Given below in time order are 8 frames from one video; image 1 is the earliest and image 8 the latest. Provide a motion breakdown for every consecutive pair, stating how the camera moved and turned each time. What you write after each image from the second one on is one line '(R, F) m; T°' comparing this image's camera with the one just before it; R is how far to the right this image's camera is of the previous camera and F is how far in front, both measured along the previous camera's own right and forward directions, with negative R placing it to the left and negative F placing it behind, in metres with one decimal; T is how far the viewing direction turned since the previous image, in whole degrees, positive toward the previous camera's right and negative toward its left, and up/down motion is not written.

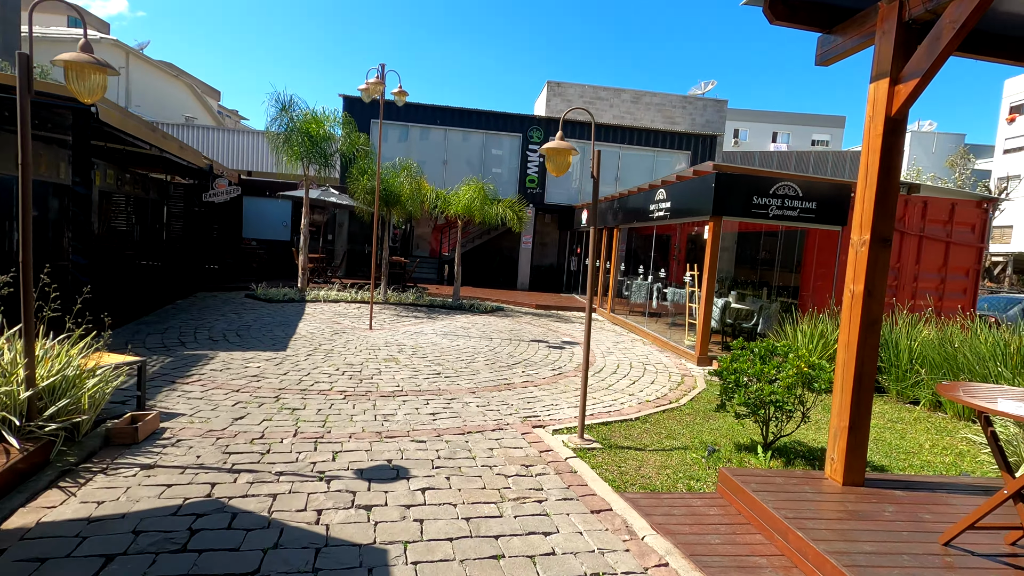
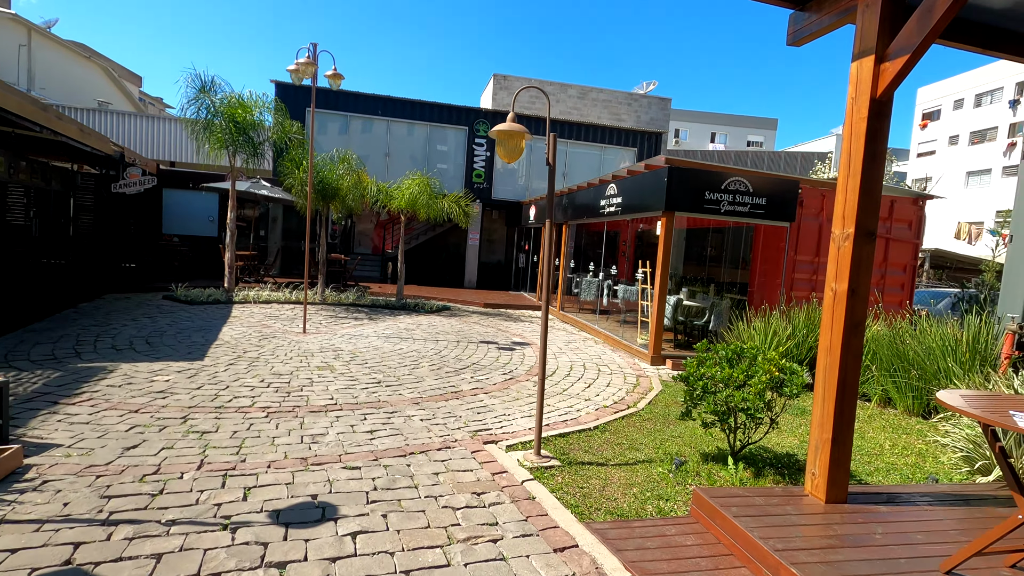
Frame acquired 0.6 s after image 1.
(0.0, +0.5) m; +6°
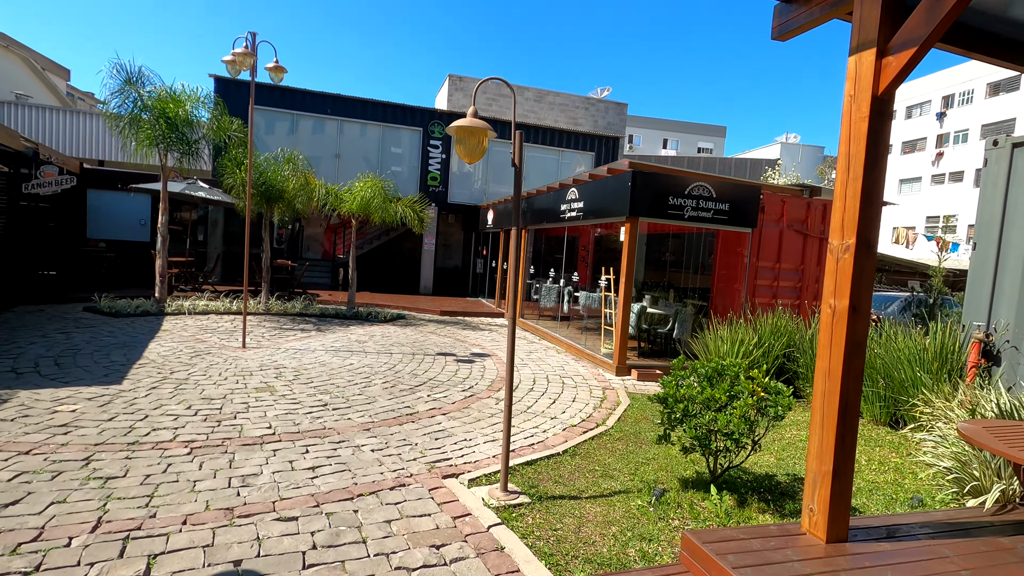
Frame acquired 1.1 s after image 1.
(0.0, +0.4) m; +5°
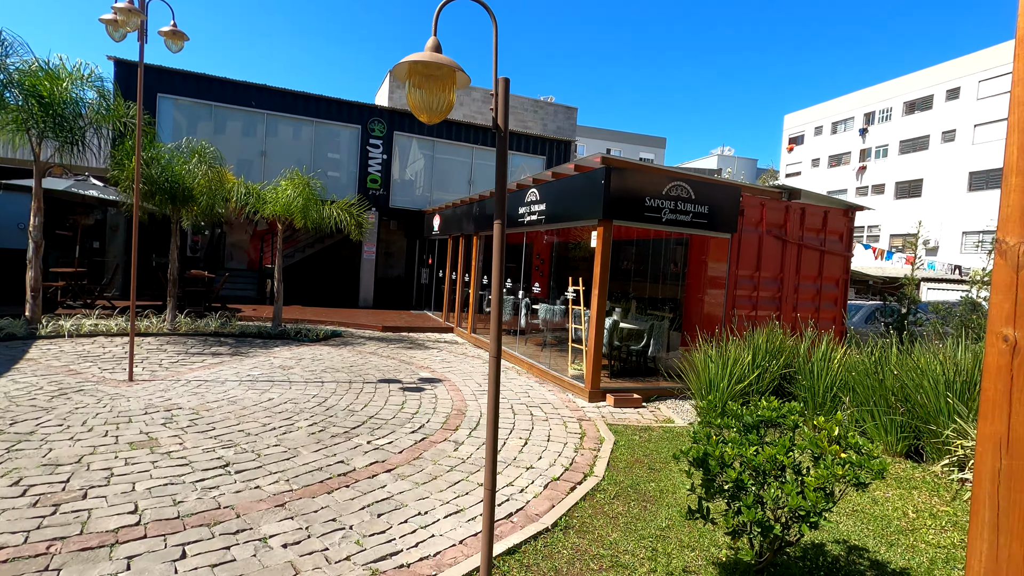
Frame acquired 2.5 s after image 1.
(-0.2, +1.2) m; +6°
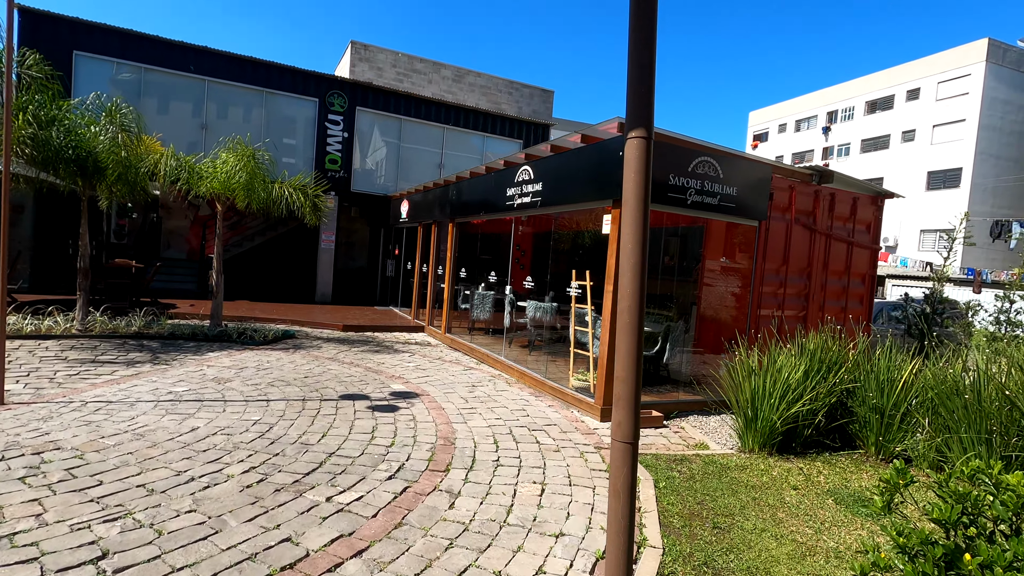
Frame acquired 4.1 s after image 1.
(-0.4, +1.3) m; +4°
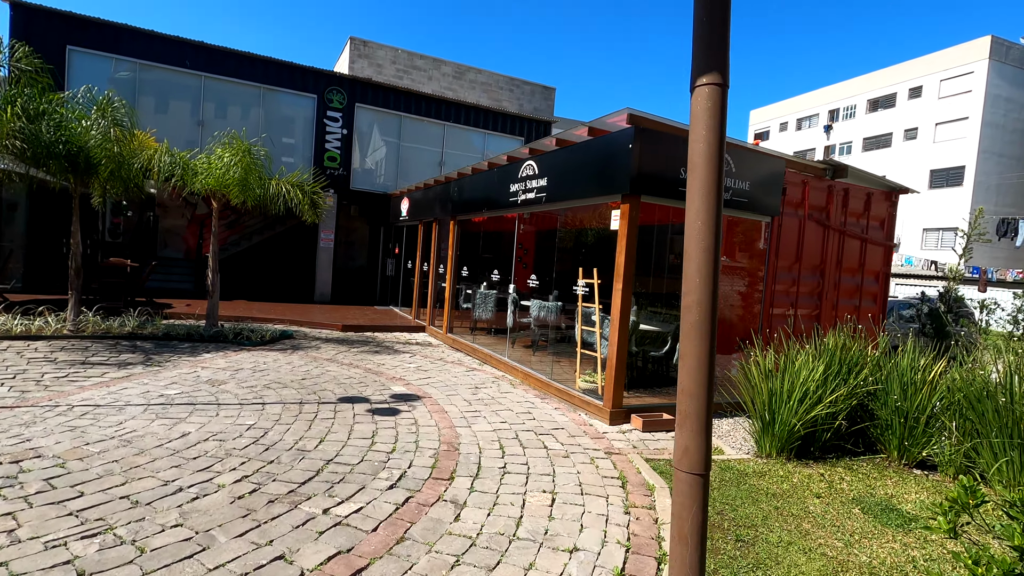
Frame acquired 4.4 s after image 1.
(-0.1, +0.2) m; 0°
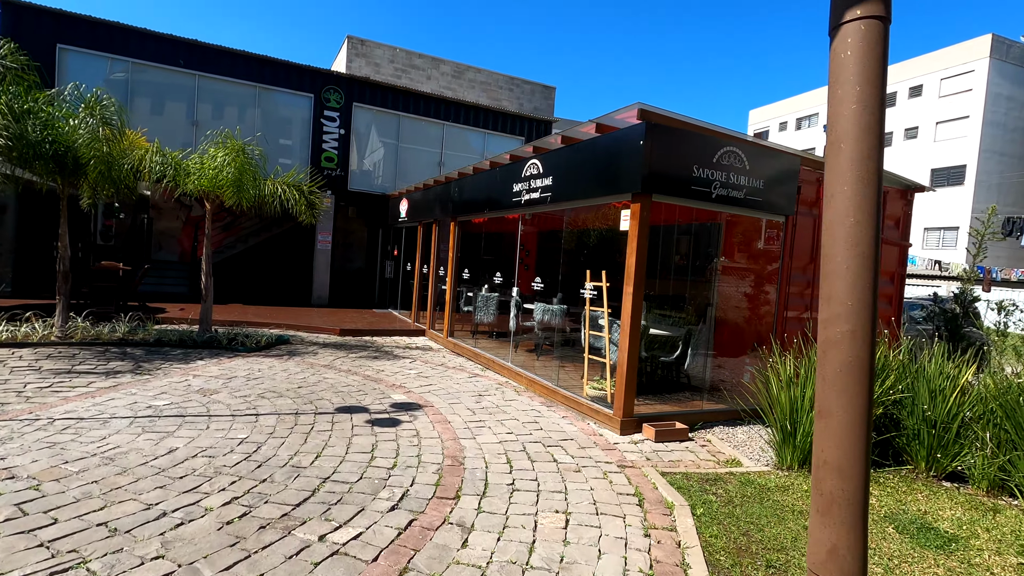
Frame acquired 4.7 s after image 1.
(-0.1, +0.3) m; 0°
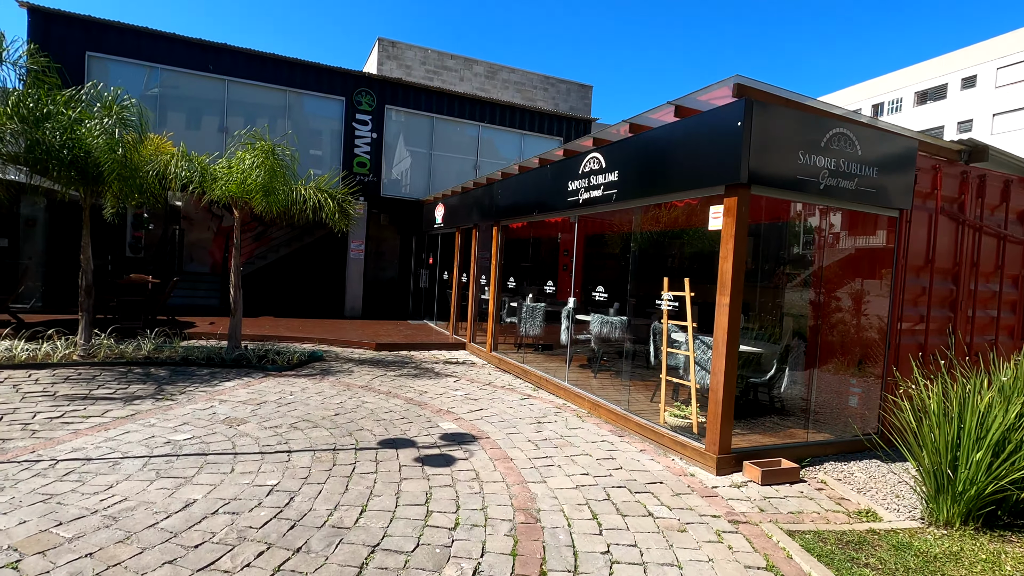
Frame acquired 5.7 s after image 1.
(-0.4, +0.8) m; -3°
